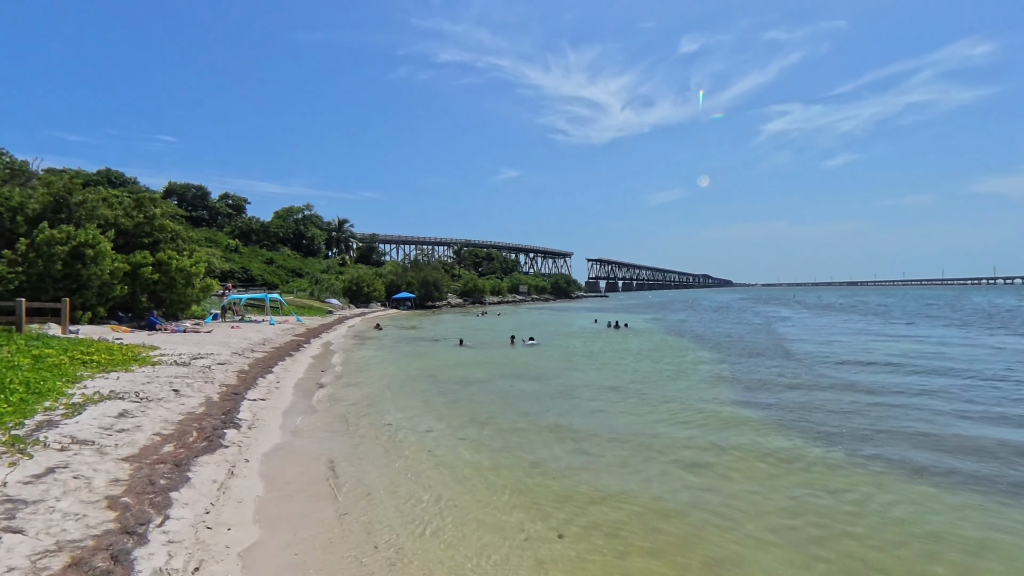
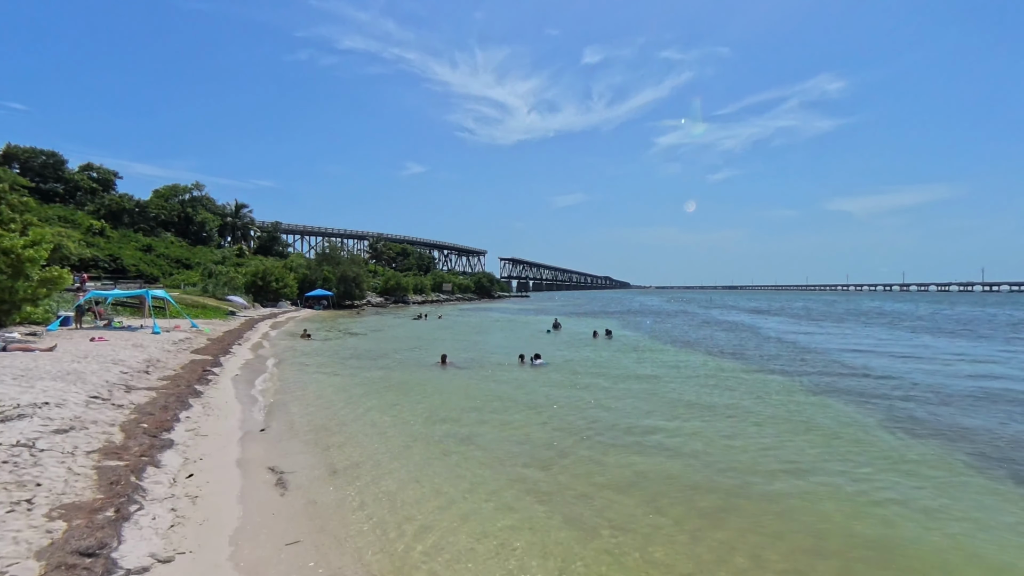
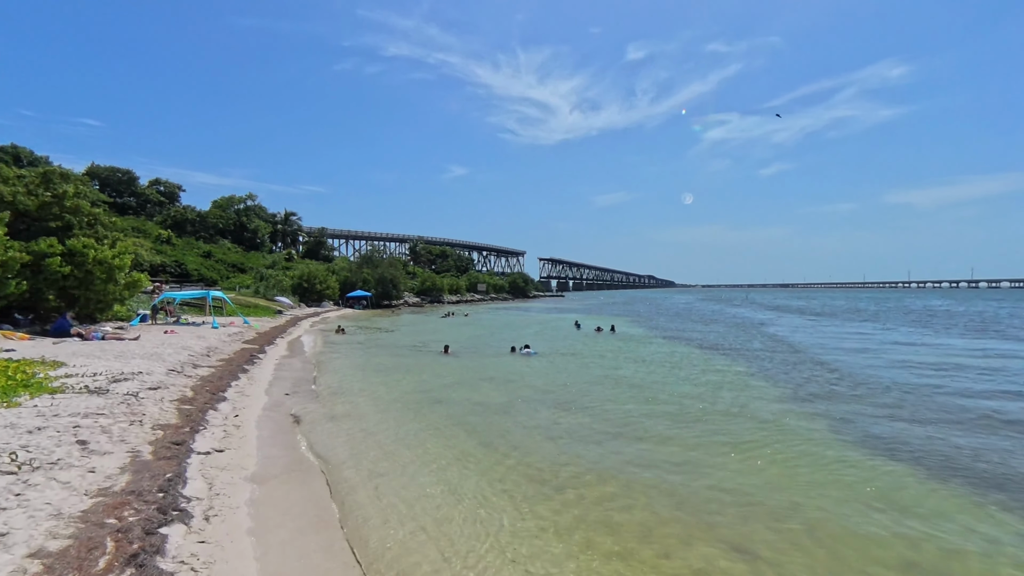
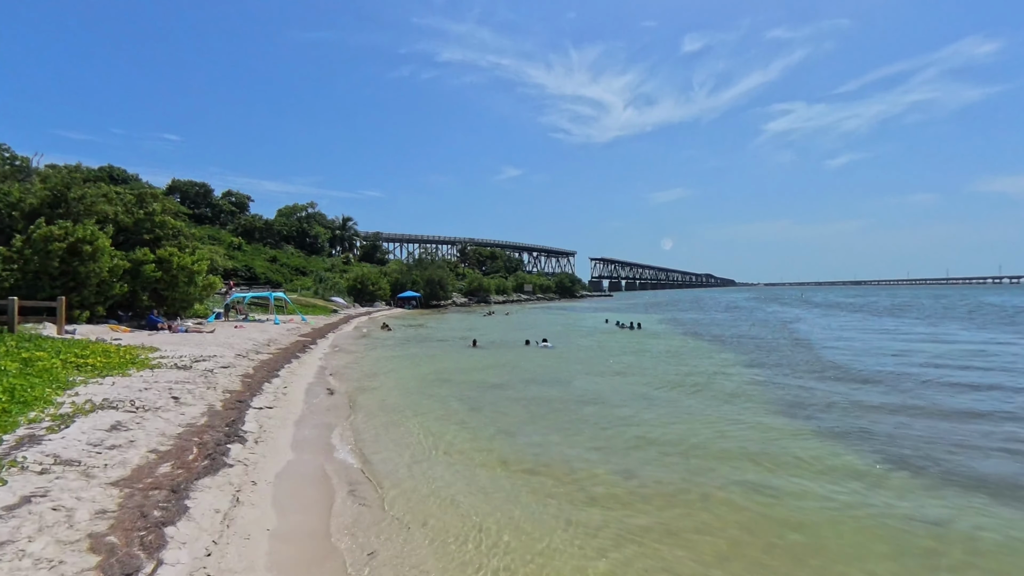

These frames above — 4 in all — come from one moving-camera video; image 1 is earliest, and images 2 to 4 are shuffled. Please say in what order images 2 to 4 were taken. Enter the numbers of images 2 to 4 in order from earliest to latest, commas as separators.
4, 3, 2
